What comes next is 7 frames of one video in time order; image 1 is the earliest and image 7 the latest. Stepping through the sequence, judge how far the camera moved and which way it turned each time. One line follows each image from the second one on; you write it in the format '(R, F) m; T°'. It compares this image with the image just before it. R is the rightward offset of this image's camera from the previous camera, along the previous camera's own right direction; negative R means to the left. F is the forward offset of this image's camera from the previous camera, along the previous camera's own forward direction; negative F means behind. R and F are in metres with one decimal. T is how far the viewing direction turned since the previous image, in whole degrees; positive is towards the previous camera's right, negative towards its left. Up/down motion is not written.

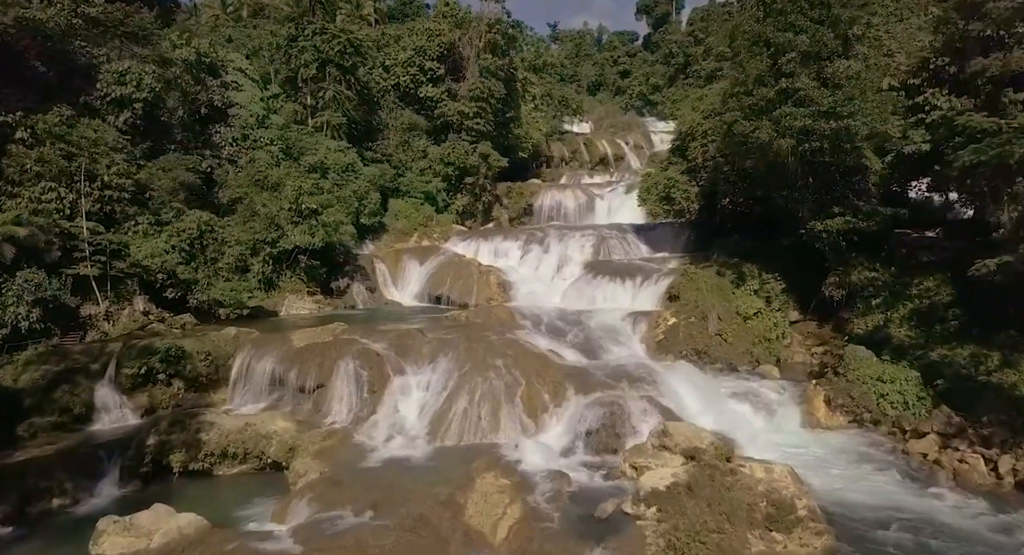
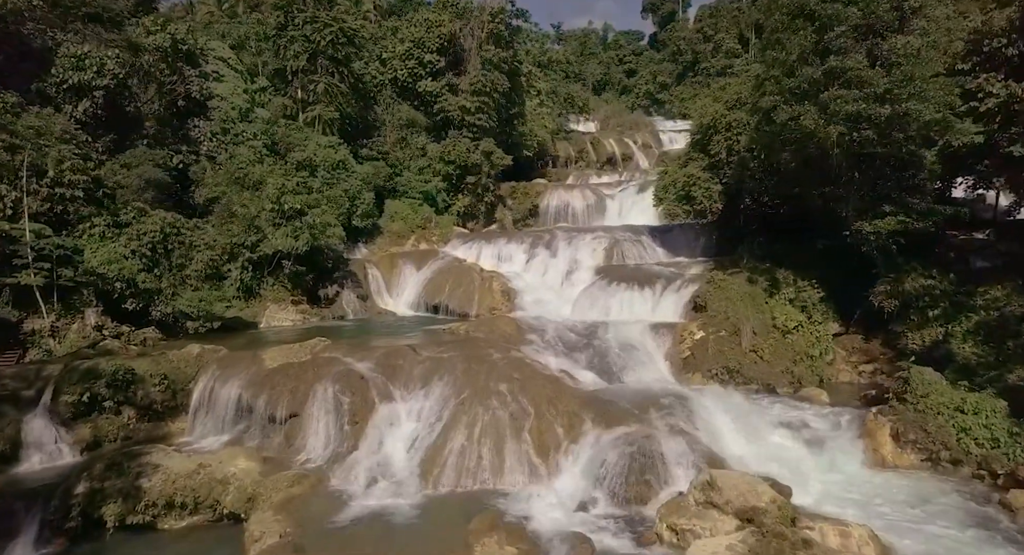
(-0.1, +2.3) m; 0°
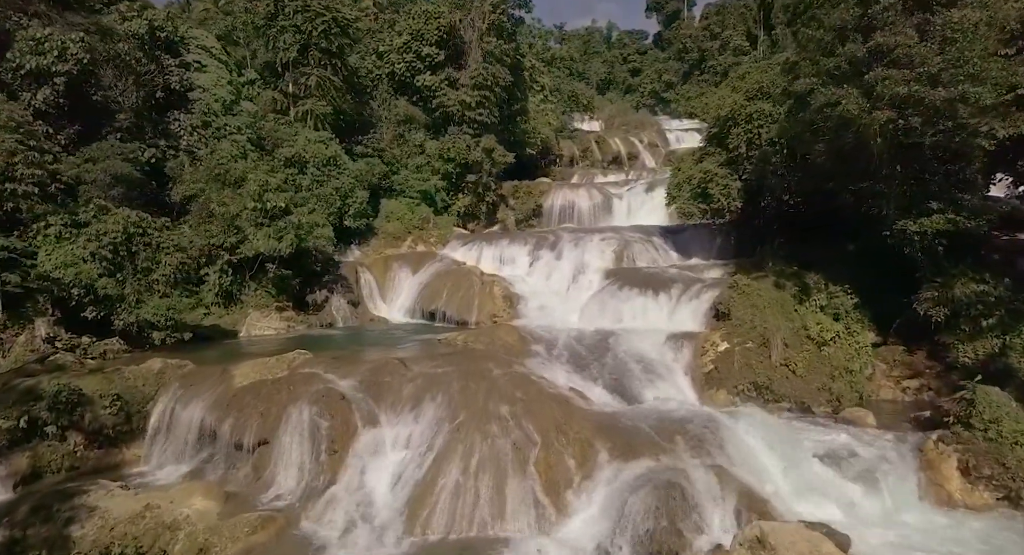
(0.0, +1.7) m; 0°
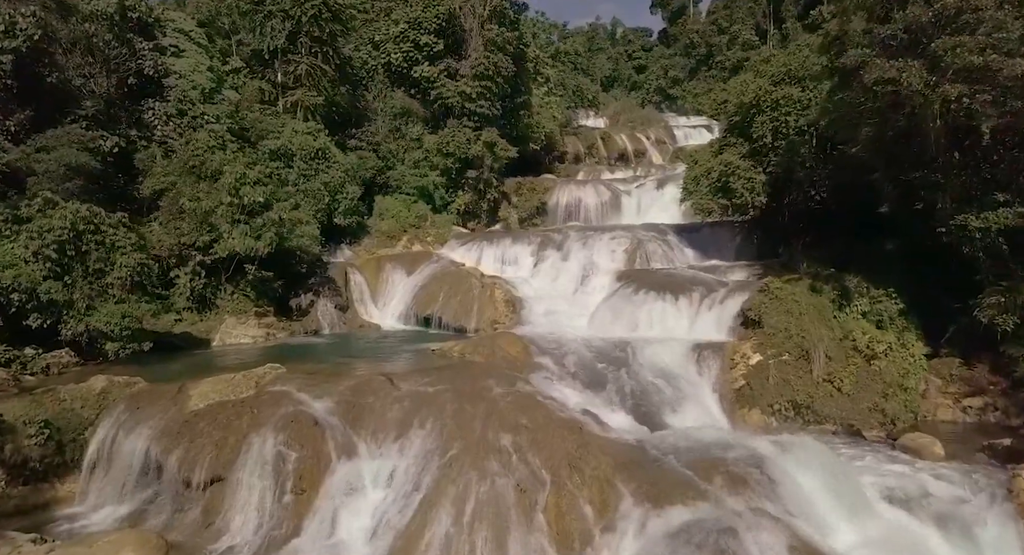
(0.0, +1.9) m; 0°
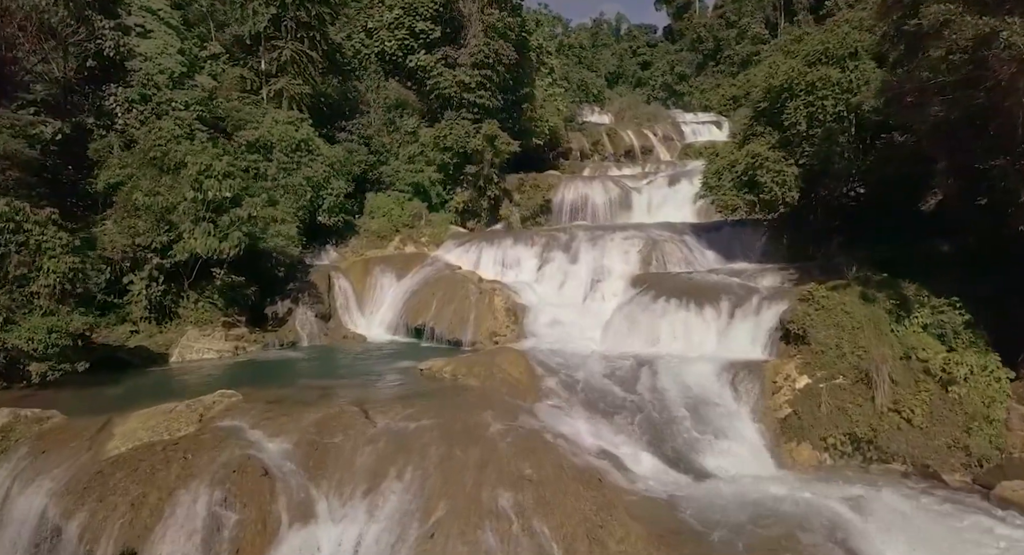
(0.0, +2.2) m; 0°
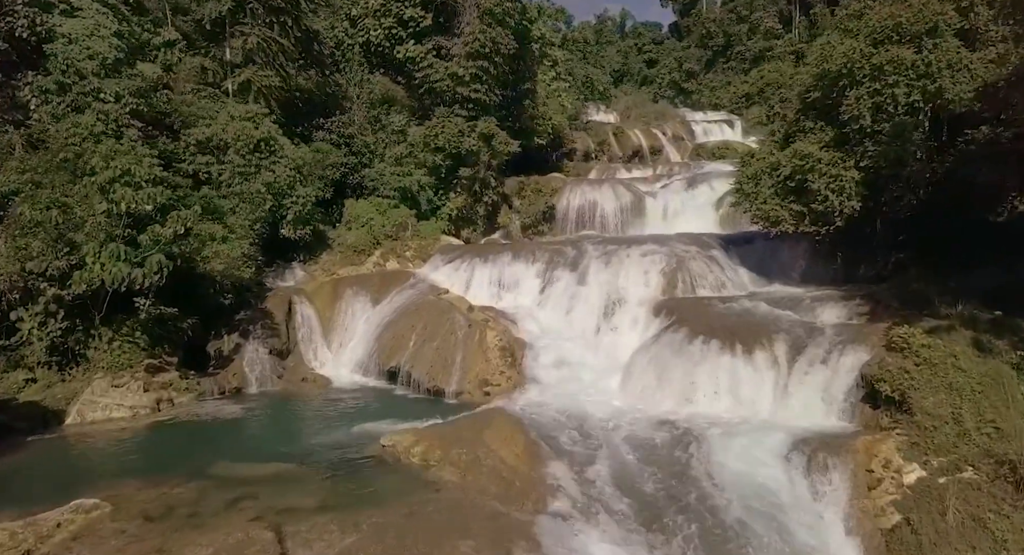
(+0.1, +3.3) m; 0°
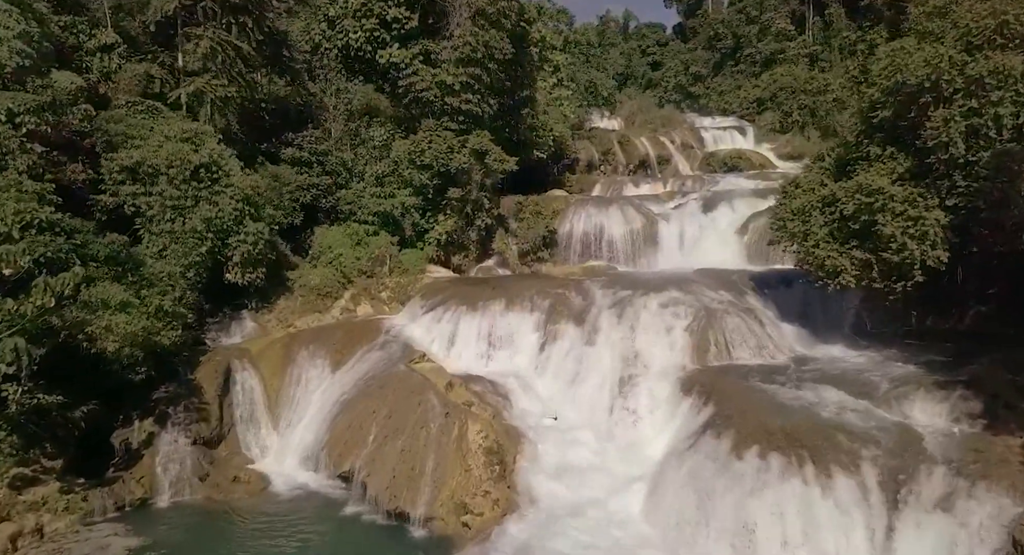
(+0.2, +3.2) m; 0°
